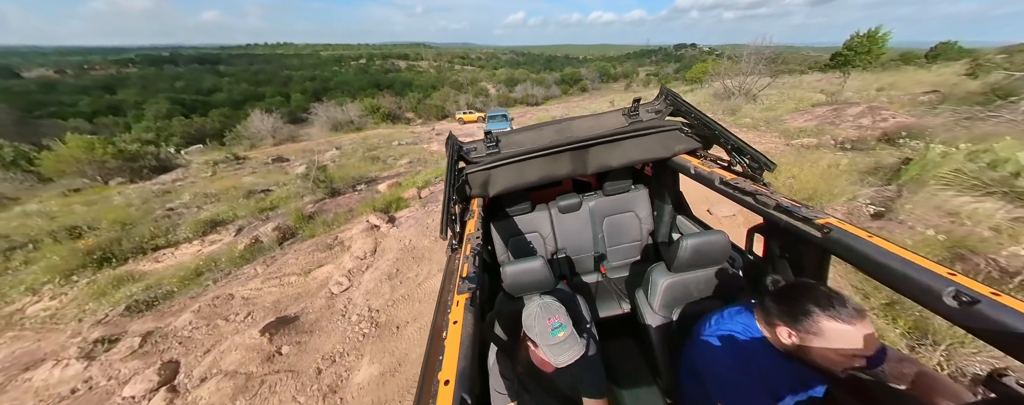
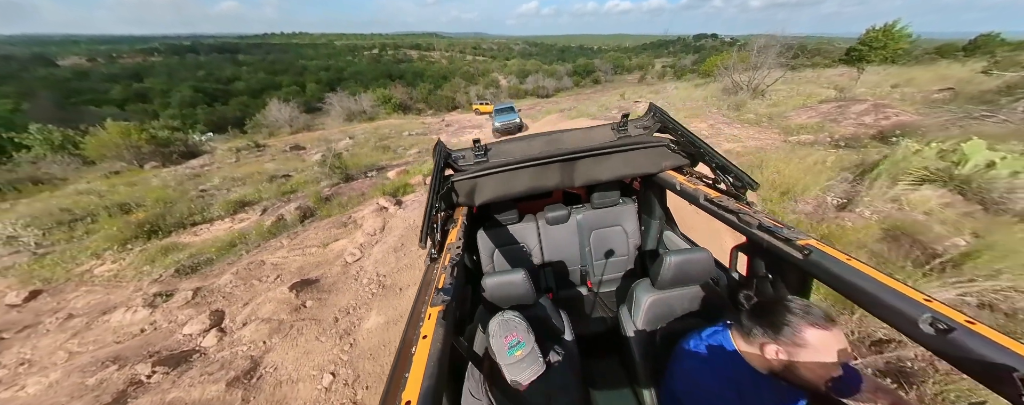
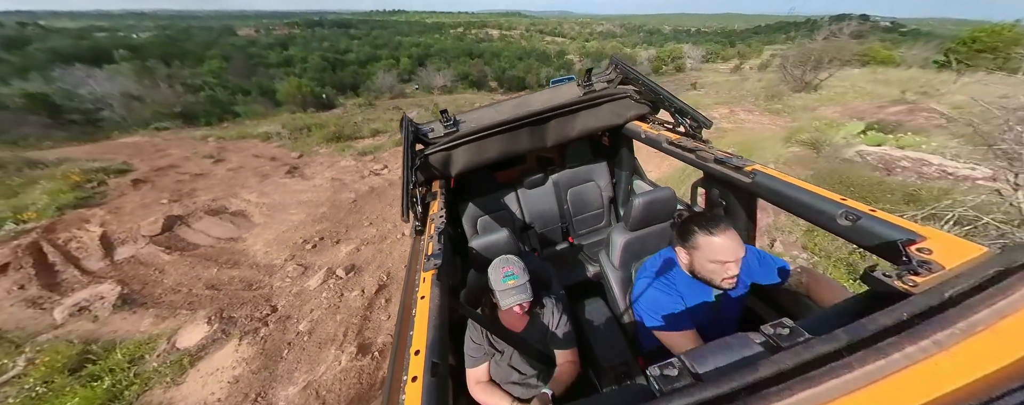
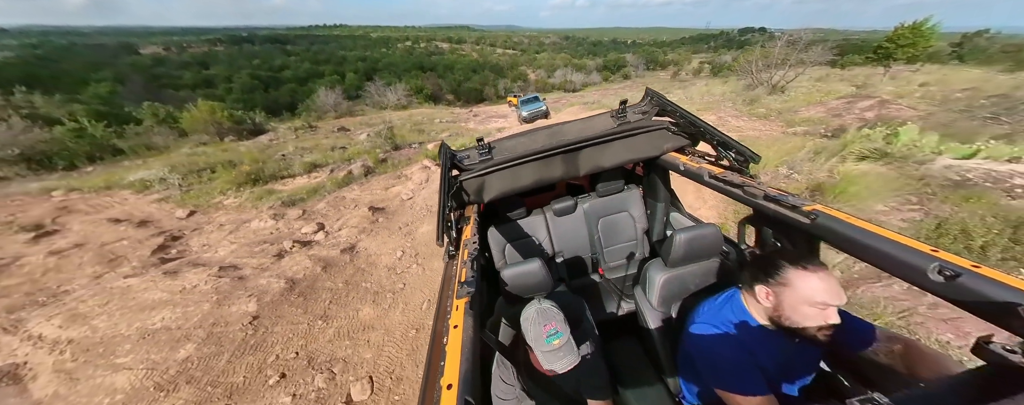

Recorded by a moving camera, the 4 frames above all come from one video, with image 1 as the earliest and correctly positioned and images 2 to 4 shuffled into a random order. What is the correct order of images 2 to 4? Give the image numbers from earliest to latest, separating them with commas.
2, 4, 3
